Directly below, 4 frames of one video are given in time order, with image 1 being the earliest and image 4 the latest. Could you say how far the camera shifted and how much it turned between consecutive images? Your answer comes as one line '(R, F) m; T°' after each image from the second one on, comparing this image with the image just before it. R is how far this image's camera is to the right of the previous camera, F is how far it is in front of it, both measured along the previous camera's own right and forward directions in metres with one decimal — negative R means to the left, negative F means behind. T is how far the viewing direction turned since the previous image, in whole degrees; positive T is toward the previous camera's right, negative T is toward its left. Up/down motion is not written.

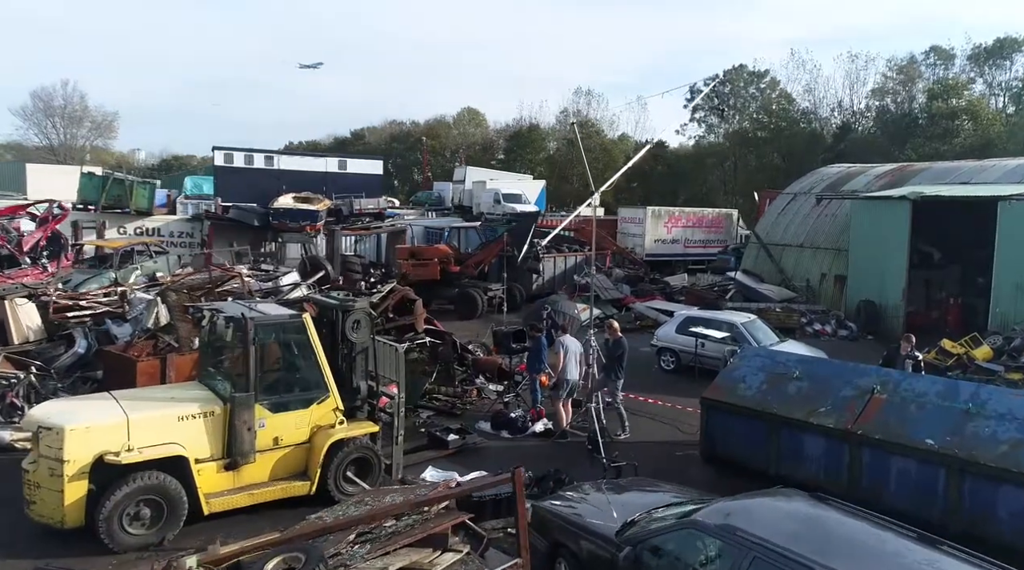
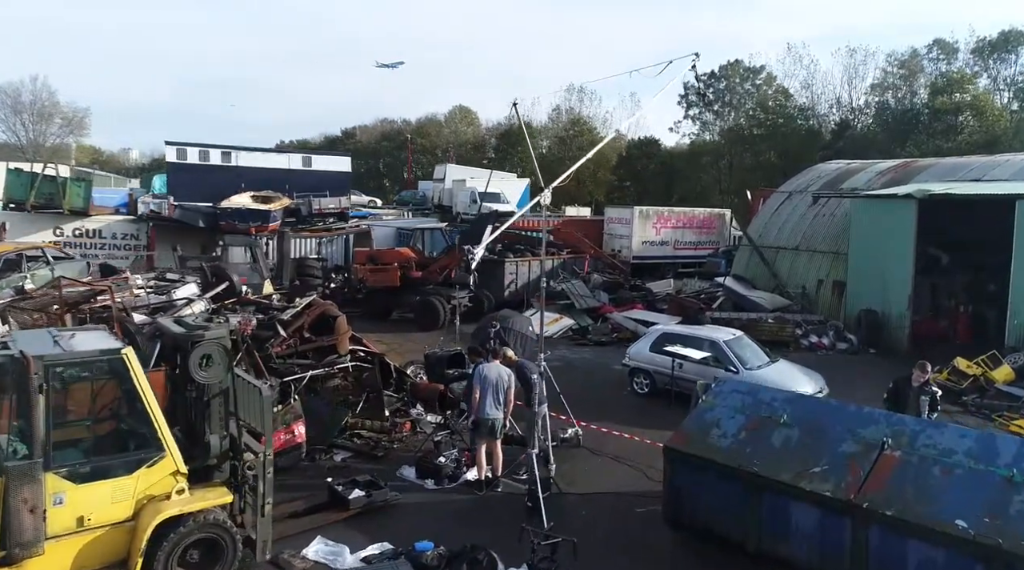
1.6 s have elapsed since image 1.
(+0.9, +2.1) m; 0°
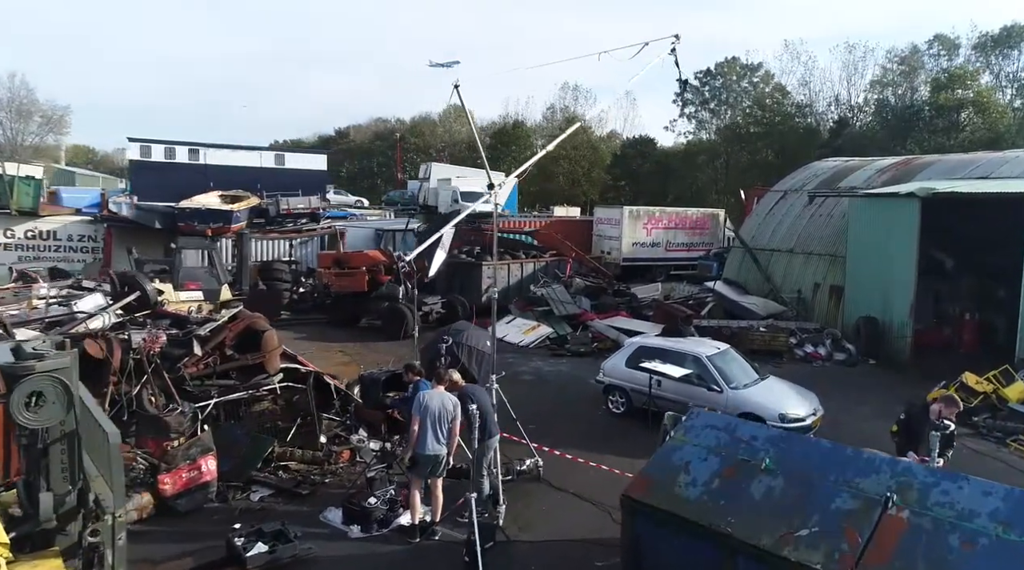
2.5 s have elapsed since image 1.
(+0.6, +1.4) m; 0°
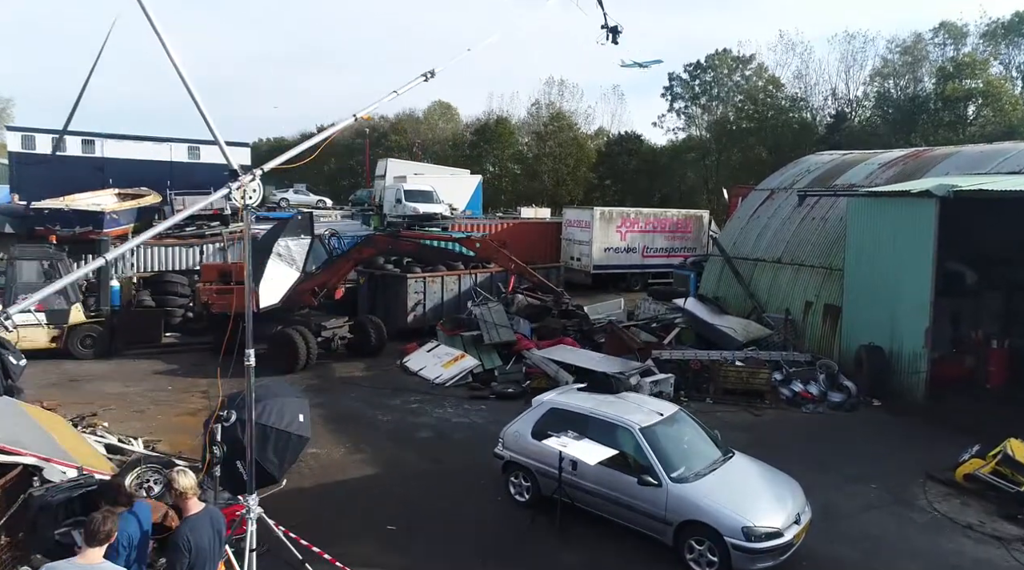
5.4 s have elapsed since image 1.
(+1.6, +3.9) m; 0°
